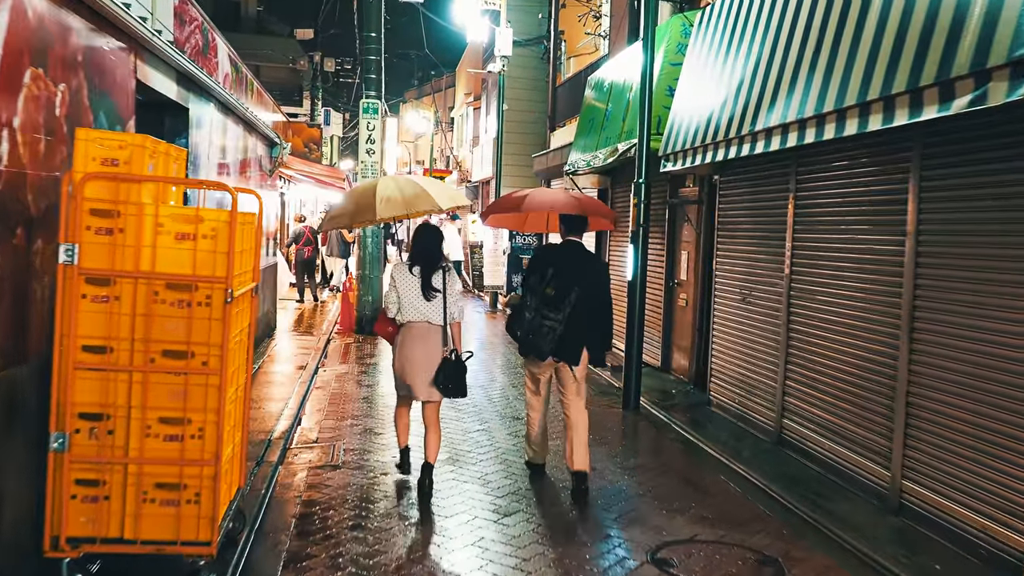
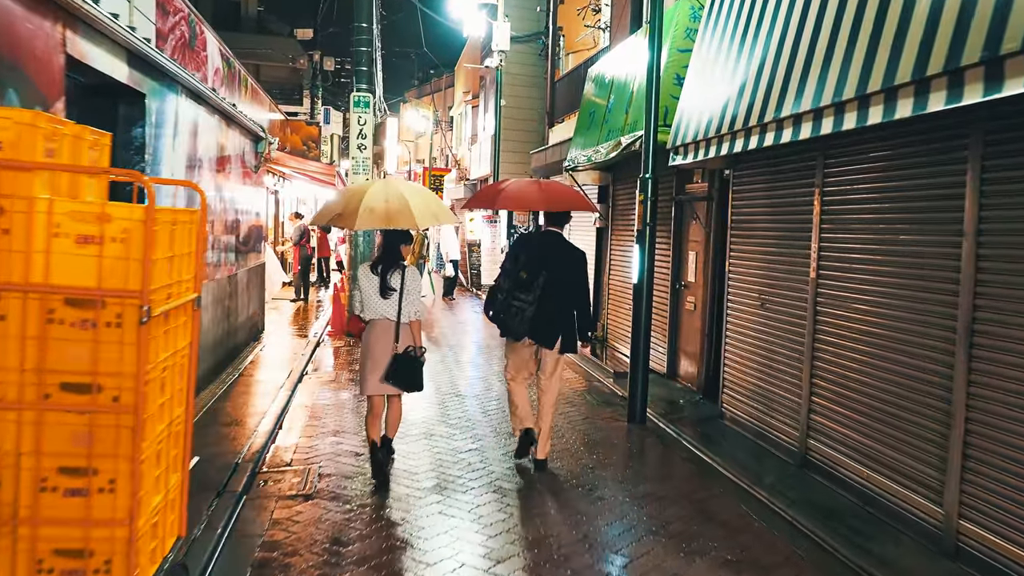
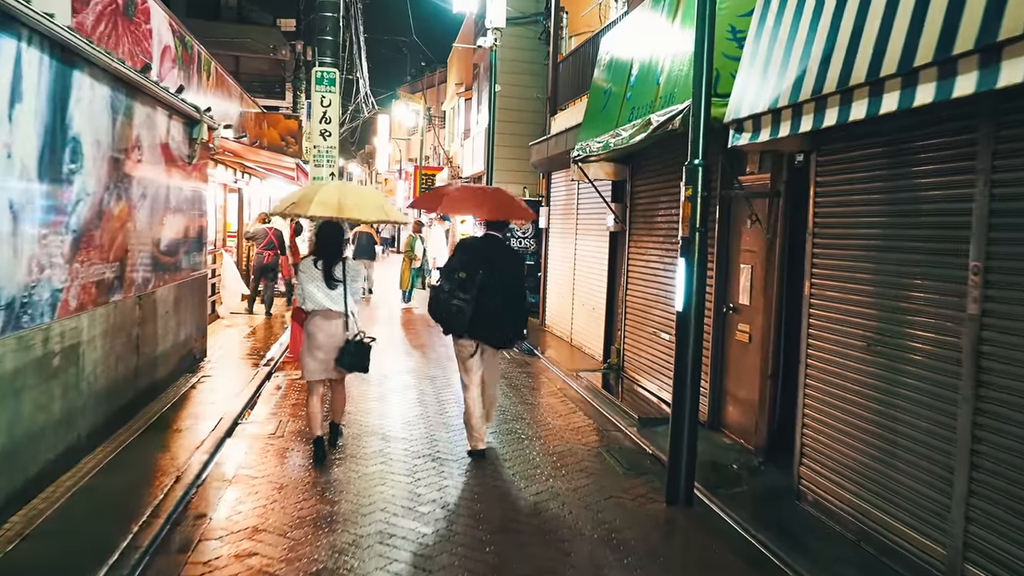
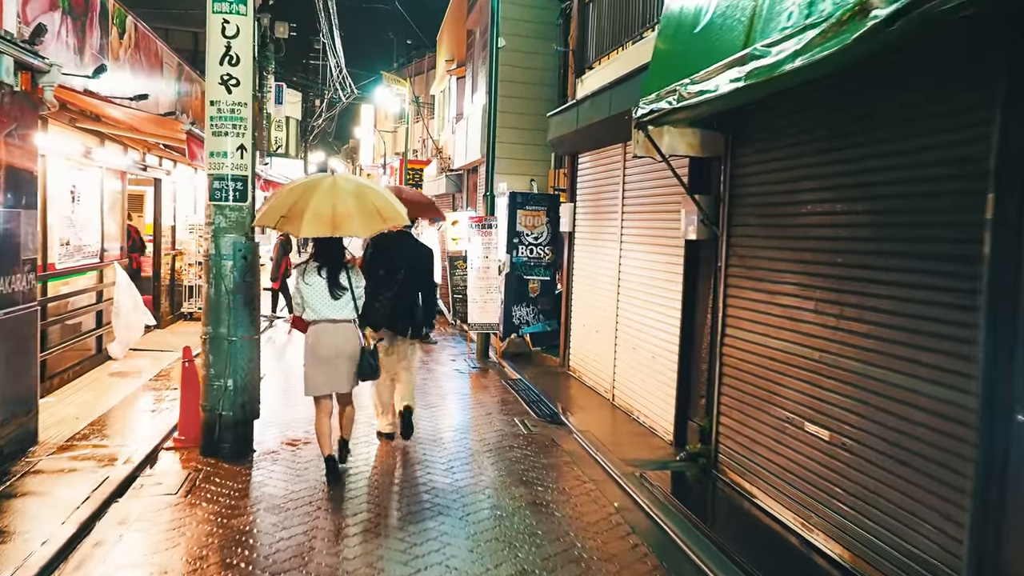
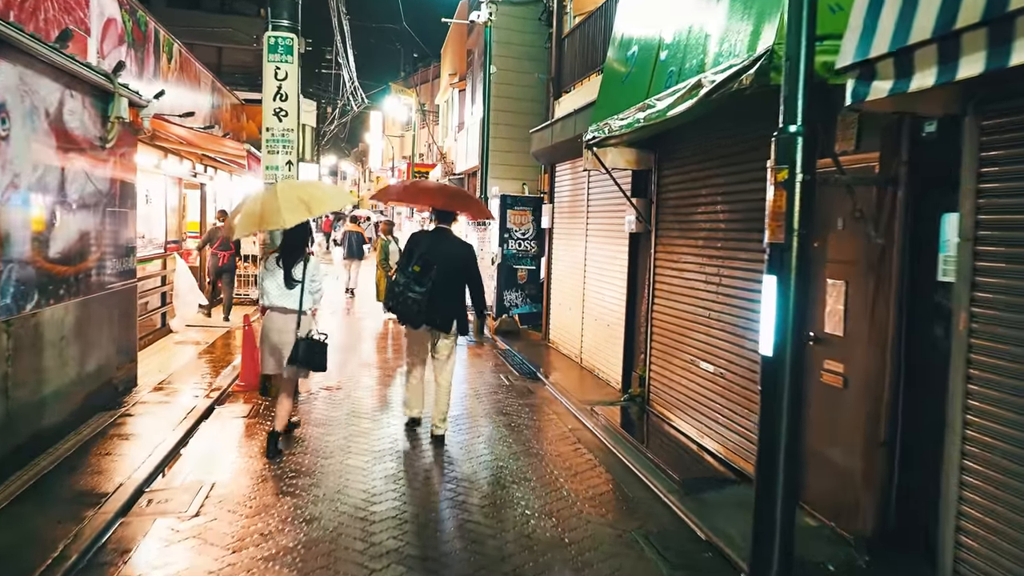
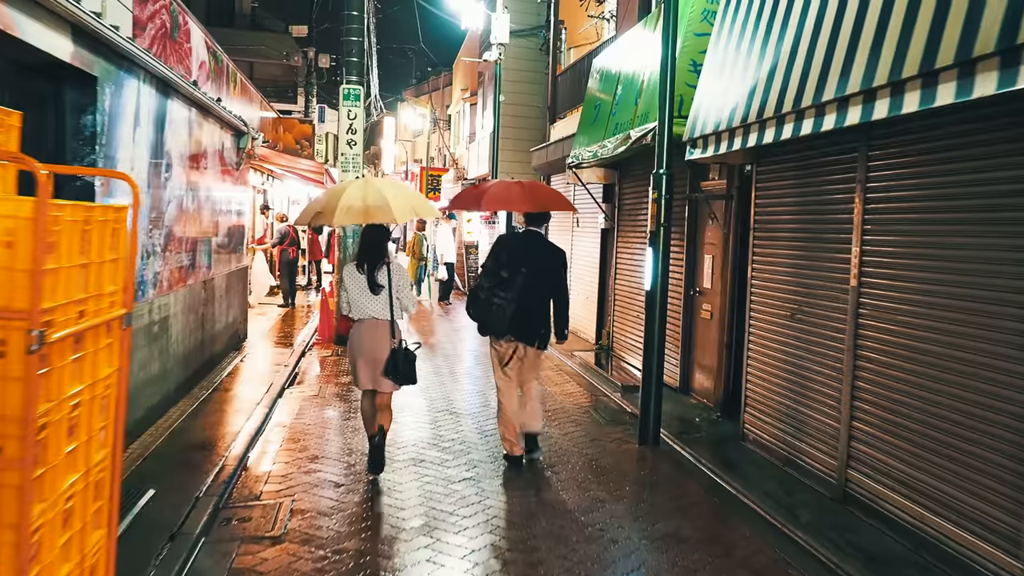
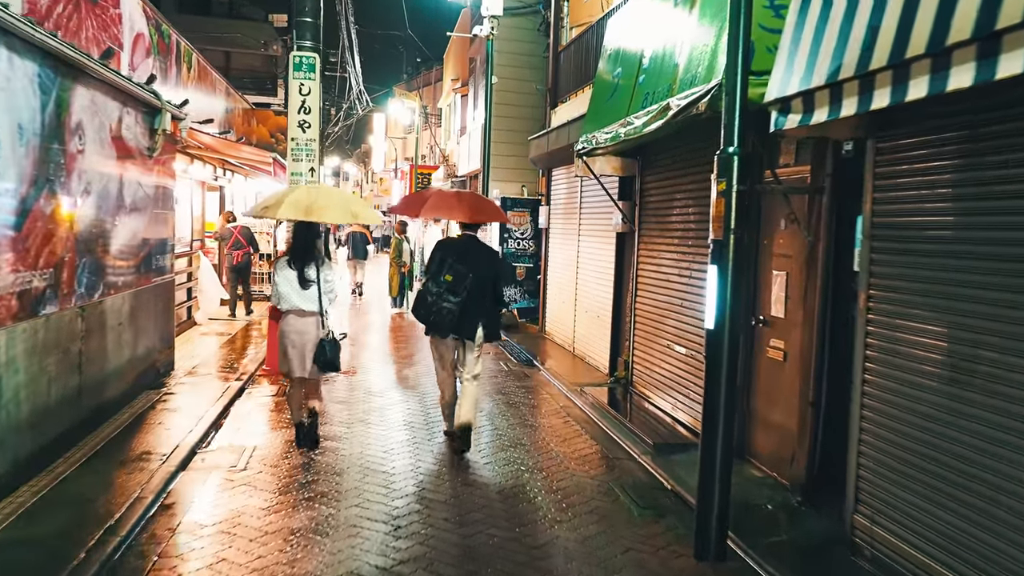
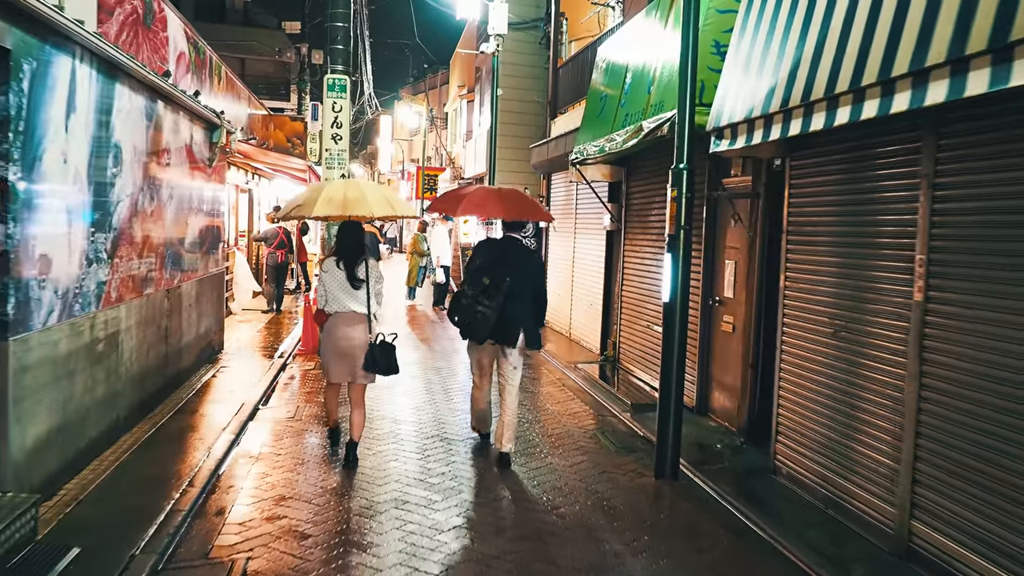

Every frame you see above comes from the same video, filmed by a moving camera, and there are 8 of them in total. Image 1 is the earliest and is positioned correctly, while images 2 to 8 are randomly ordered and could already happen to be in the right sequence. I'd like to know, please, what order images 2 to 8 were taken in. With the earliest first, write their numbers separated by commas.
2, 6, 8, 3, 7, 5, 4
